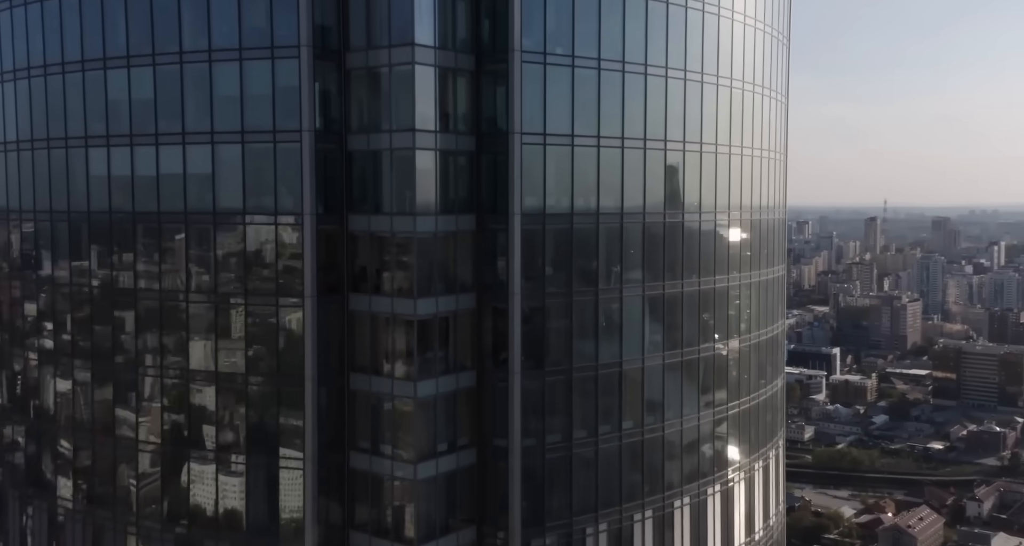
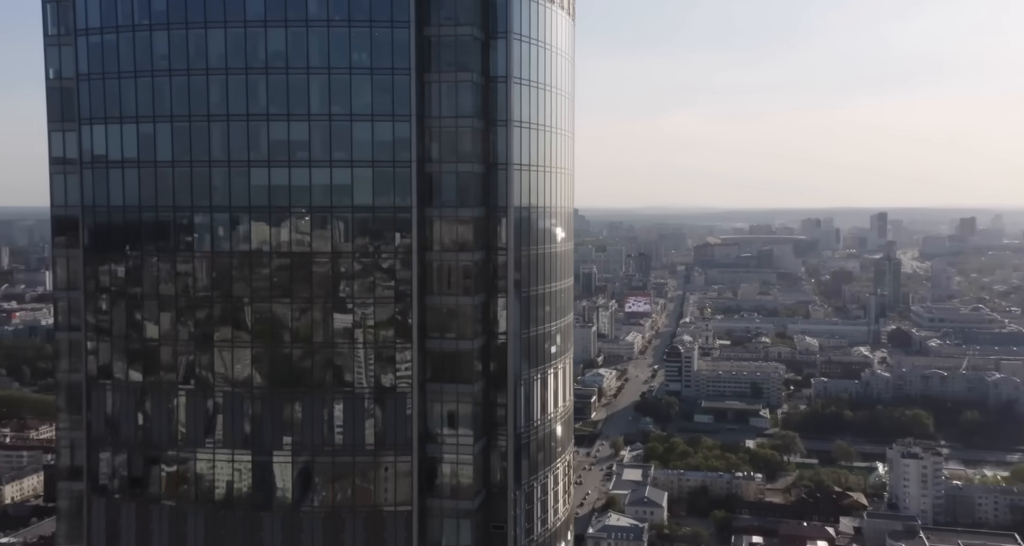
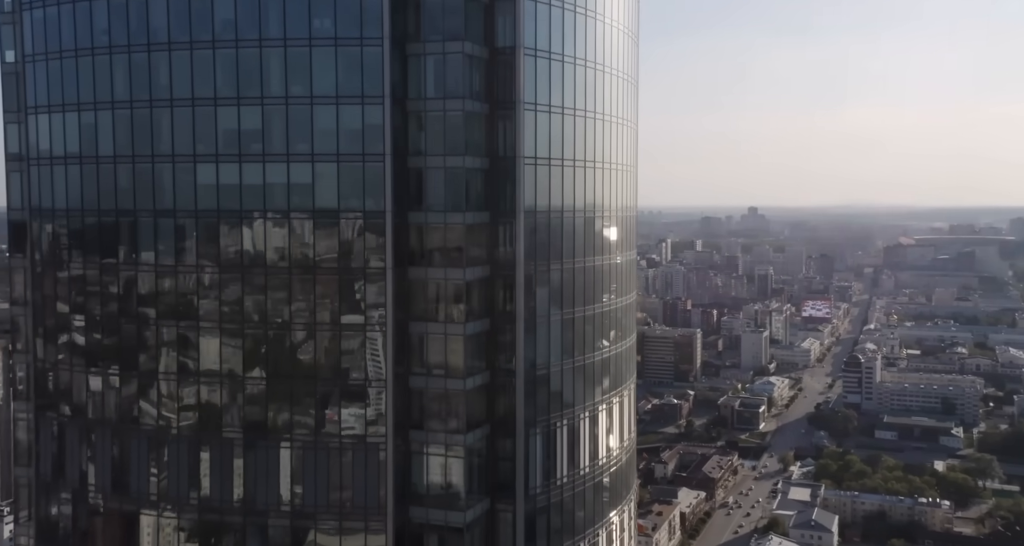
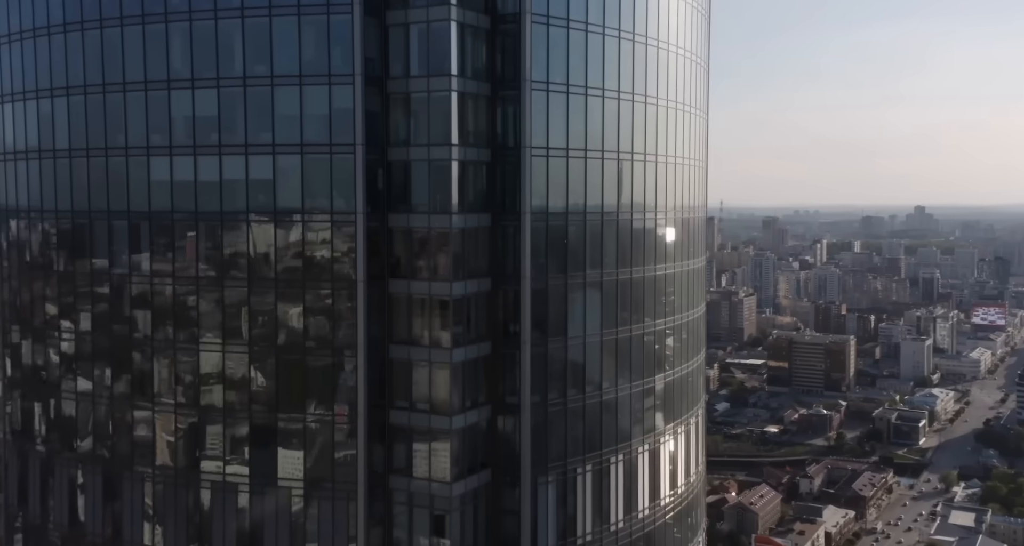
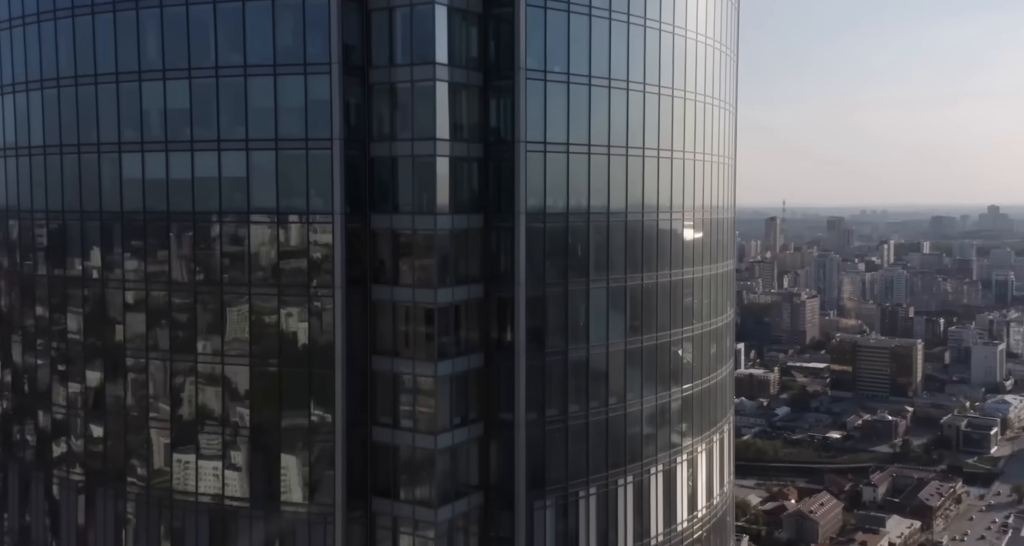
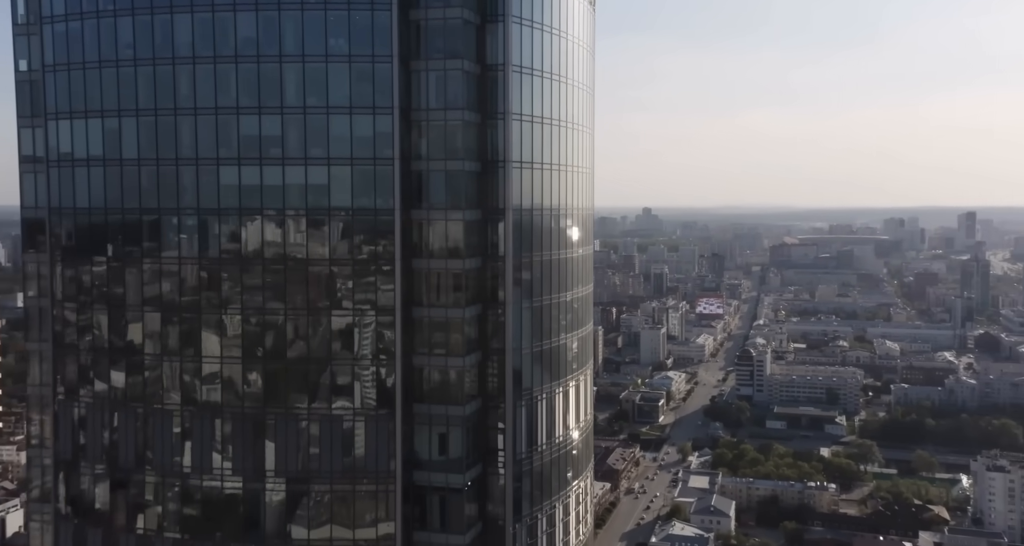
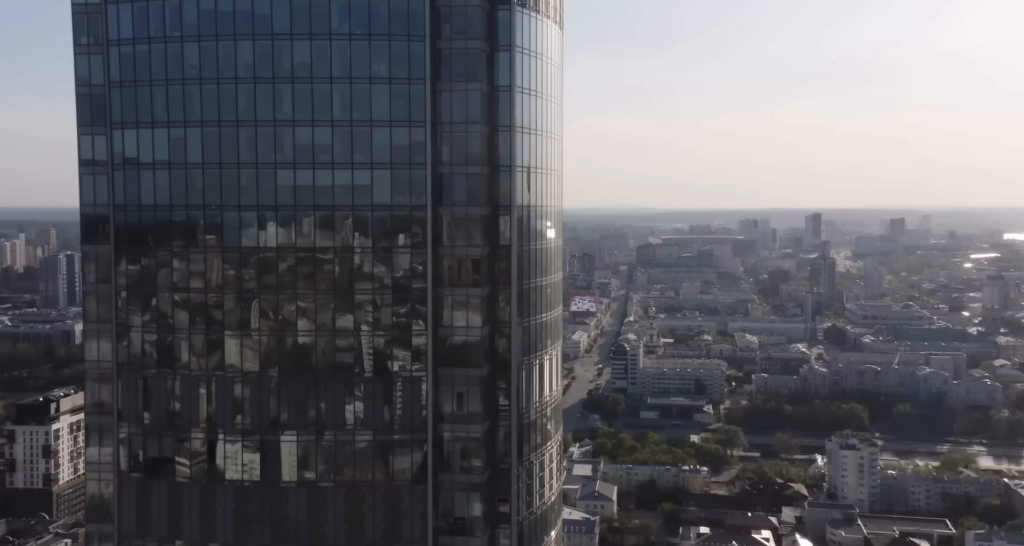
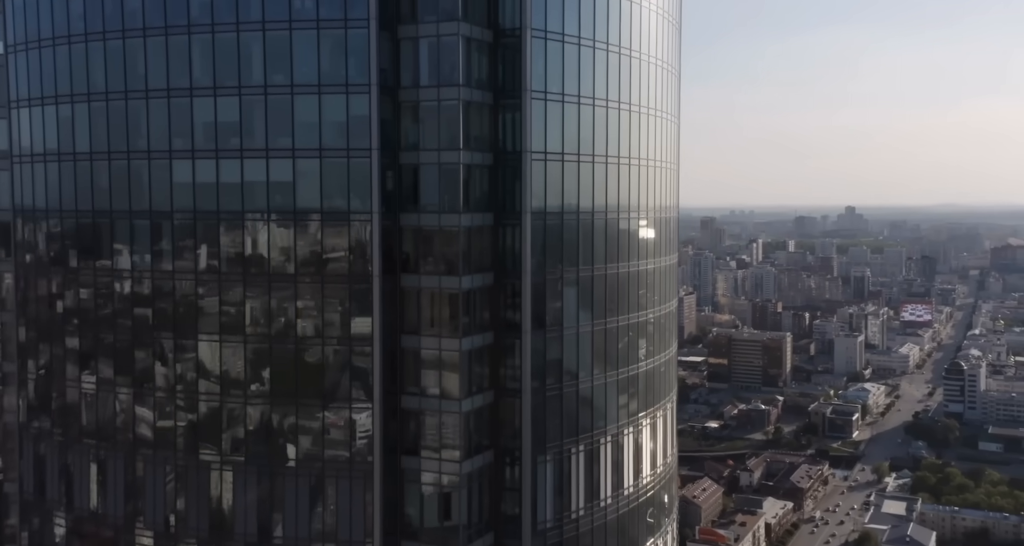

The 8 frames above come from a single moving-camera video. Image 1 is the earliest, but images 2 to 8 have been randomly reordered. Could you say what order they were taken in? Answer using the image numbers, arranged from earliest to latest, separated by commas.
5, 4, 8, 3, 6, 2, 7
